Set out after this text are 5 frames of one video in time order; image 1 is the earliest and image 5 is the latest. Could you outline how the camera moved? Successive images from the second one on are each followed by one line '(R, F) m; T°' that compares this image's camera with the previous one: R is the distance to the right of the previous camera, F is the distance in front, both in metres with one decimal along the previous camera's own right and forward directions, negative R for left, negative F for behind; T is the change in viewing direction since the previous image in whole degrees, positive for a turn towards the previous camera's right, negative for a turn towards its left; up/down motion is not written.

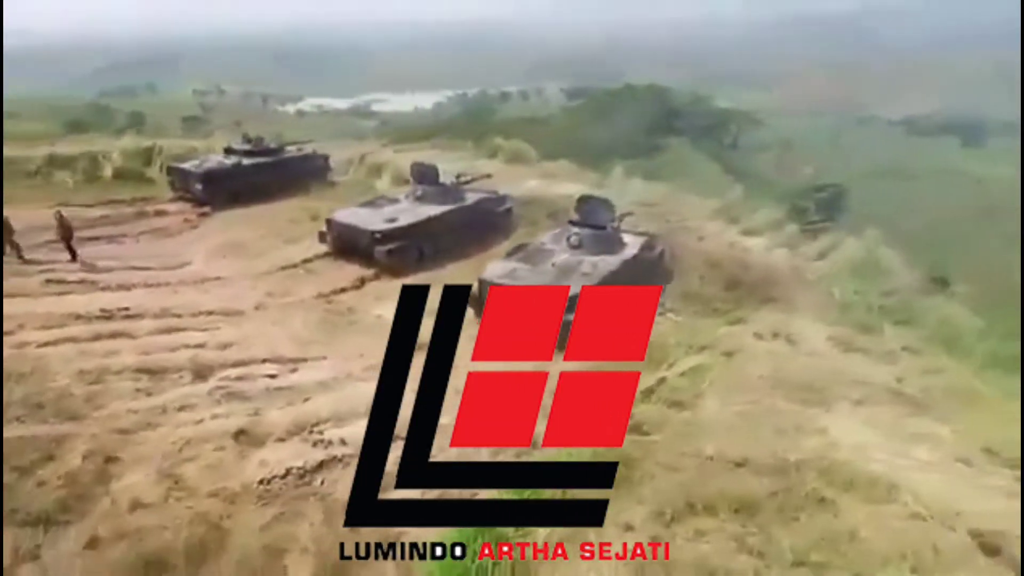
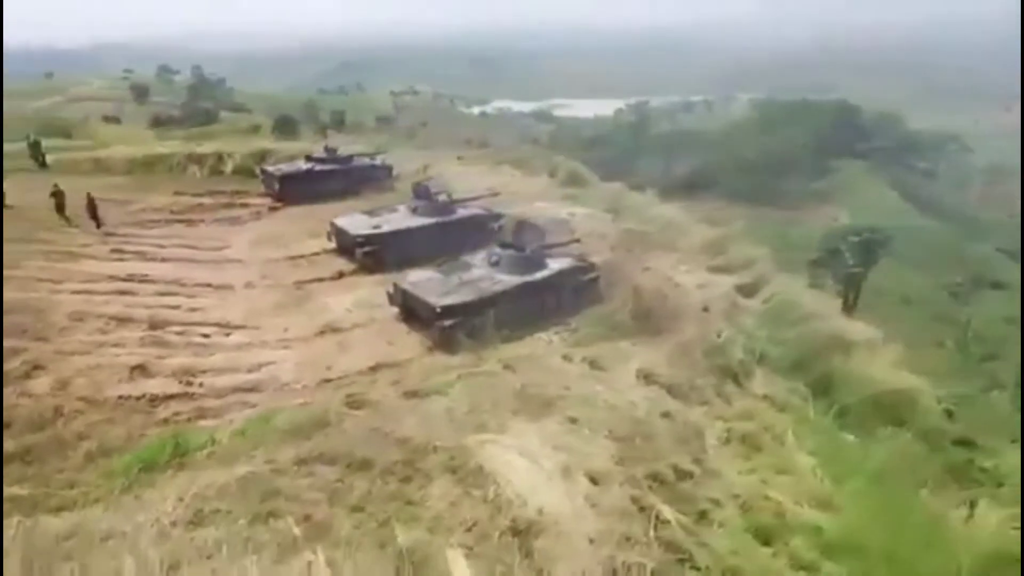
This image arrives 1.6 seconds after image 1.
(+0.6, -0.1) m; -15°
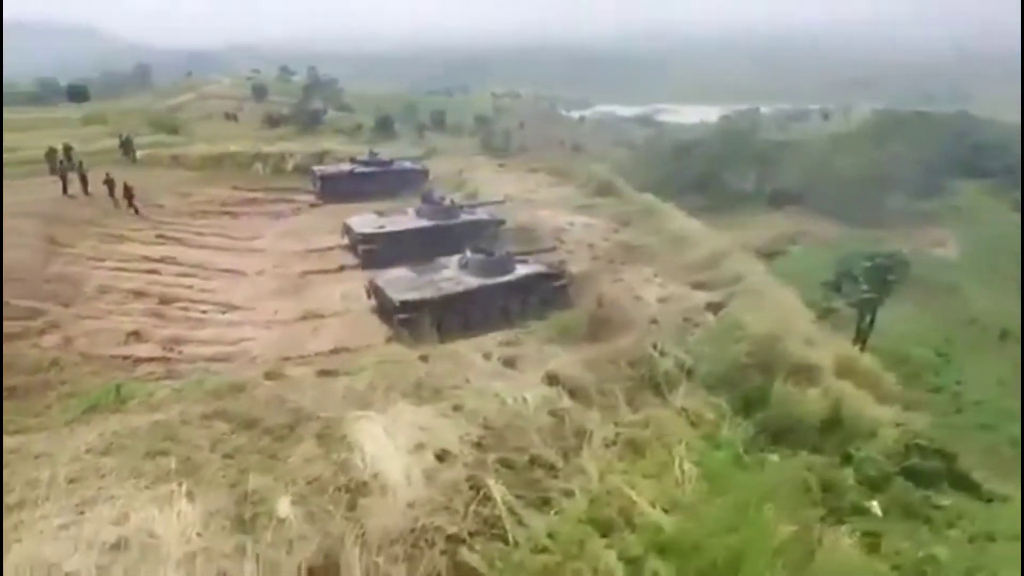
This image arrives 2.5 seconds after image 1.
(+0.4, -0.1) m; -9°
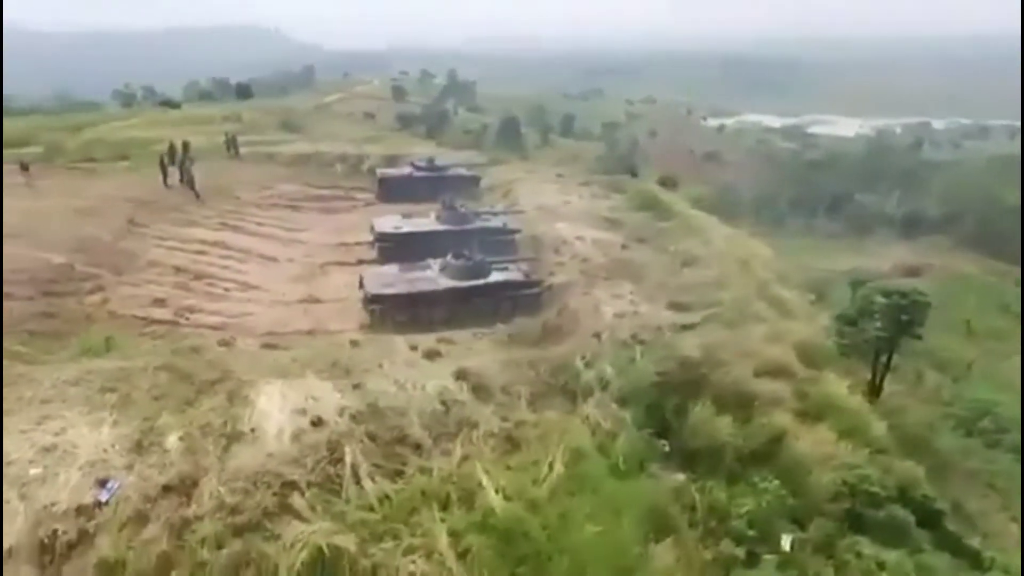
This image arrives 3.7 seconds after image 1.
(+0.5, -0.1) m; -12°
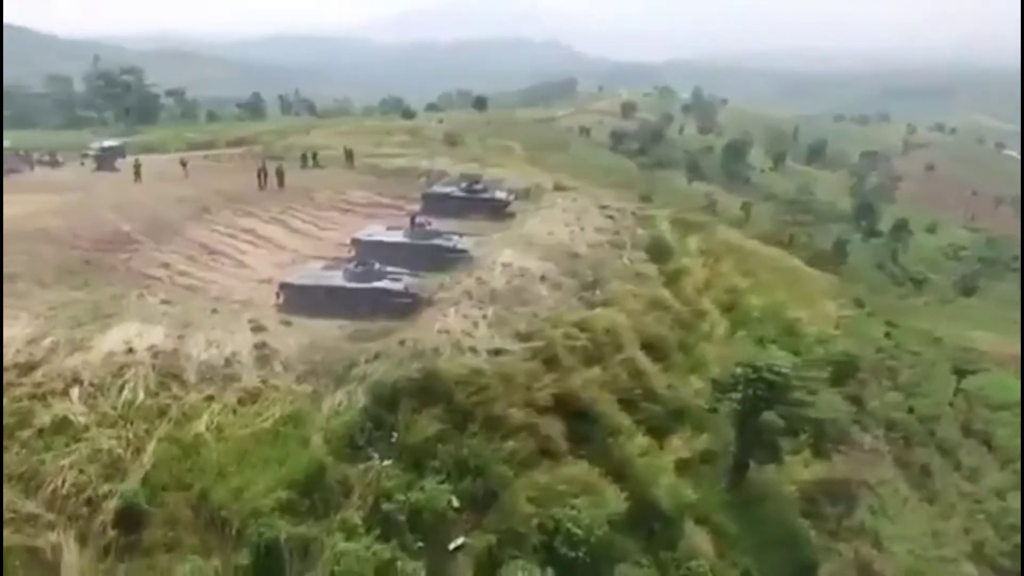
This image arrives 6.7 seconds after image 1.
(+1.3, -0.1) m; -22°
